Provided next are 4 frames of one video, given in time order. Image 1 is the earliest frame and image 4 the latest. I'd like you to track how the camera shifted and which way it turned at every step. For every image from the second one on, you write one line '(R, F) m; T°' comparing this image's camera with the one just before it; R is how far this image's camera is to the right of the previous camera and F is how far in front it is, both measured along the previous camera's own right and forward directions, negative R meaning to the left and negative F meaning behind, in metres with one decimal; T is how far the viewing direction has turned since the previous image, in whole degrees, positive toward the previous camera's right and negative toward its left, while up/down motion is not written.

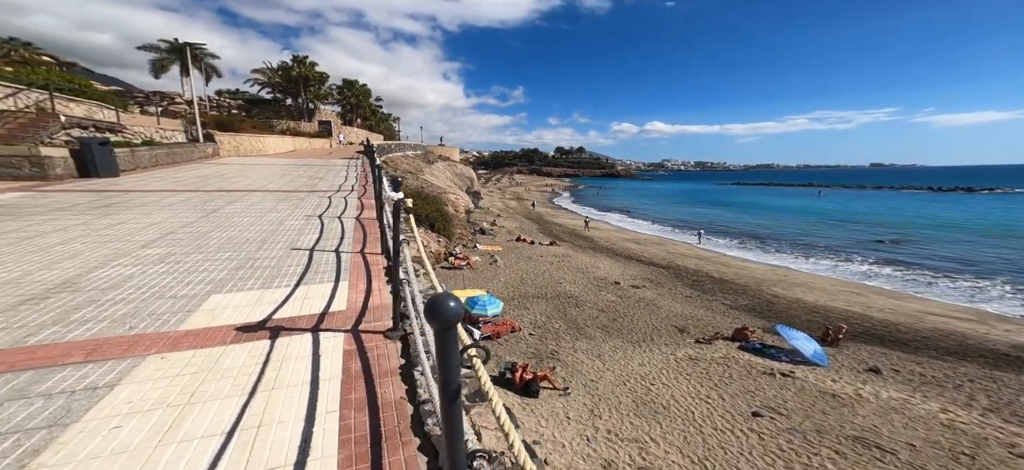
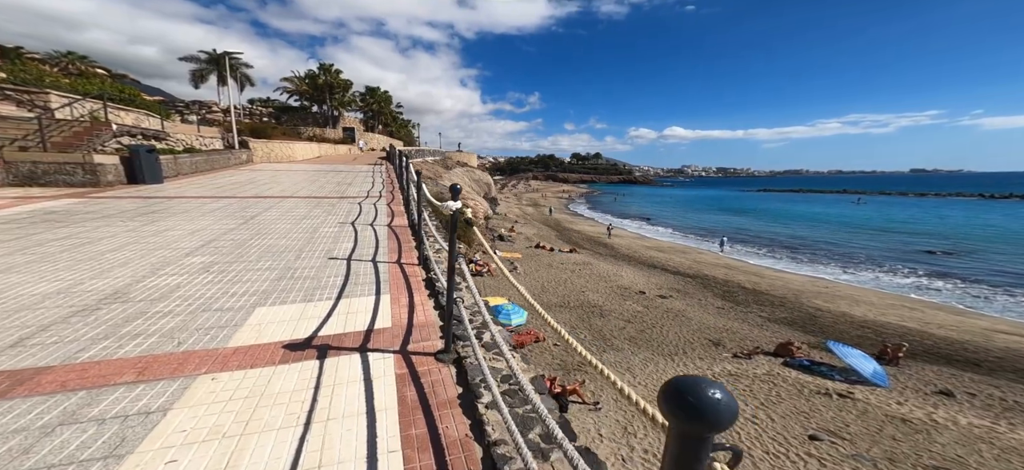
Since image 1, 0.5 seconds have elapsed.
(-0.3, +0.2) m; -3°
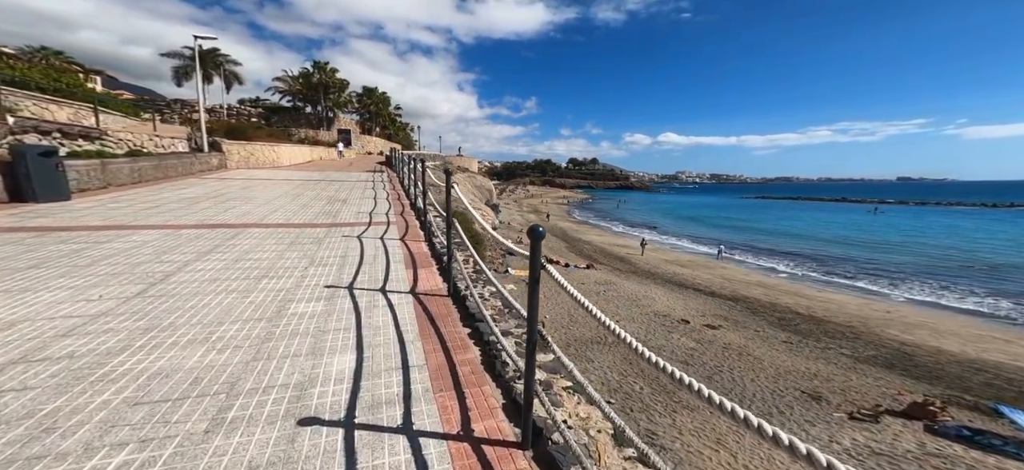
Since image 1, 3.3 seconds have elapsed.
(-1.1, +2.5) m; +1°
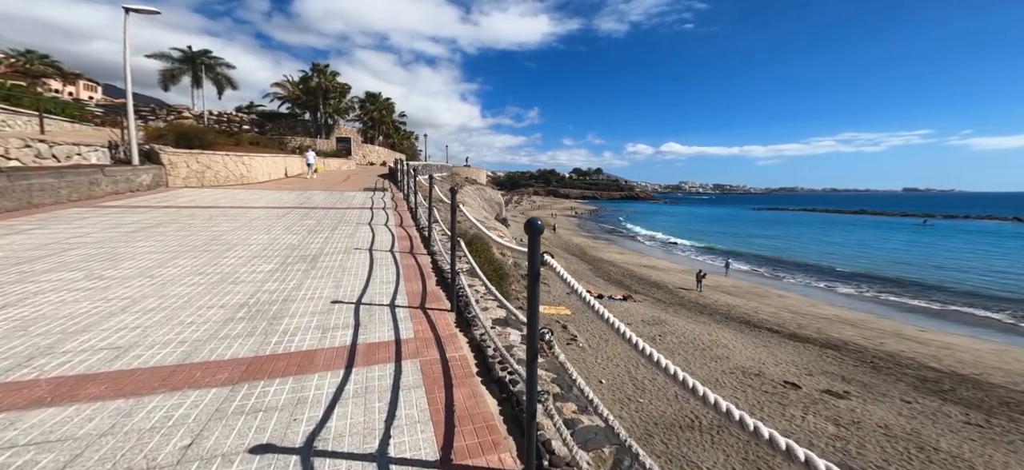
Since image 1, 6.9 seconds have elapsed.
(-1.3, +3.5) m; 0°
